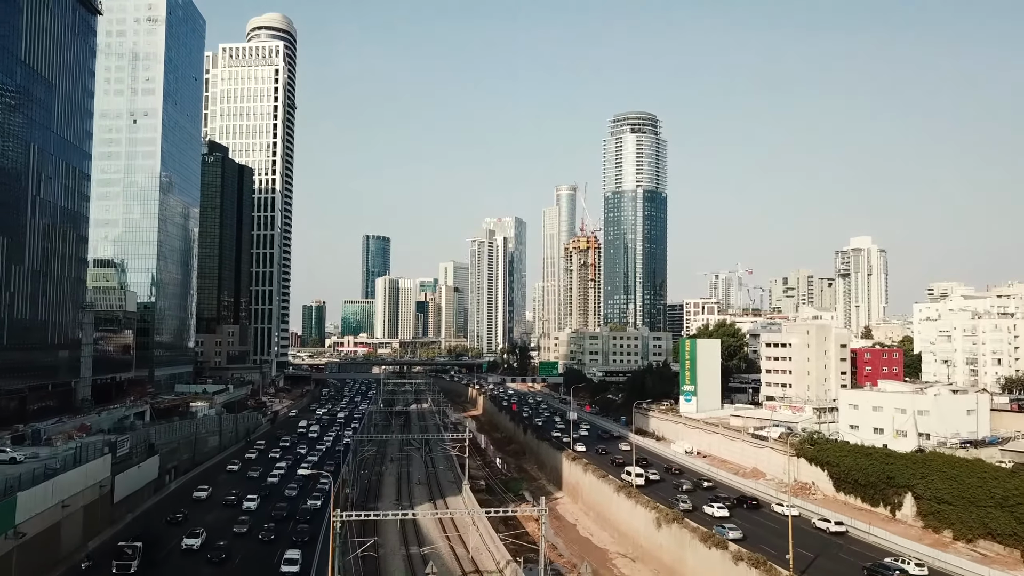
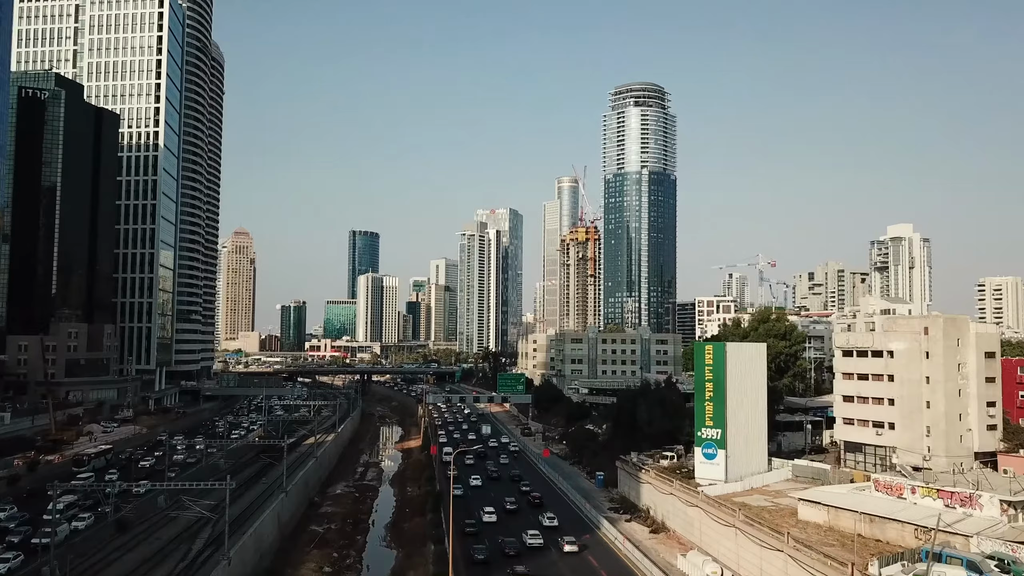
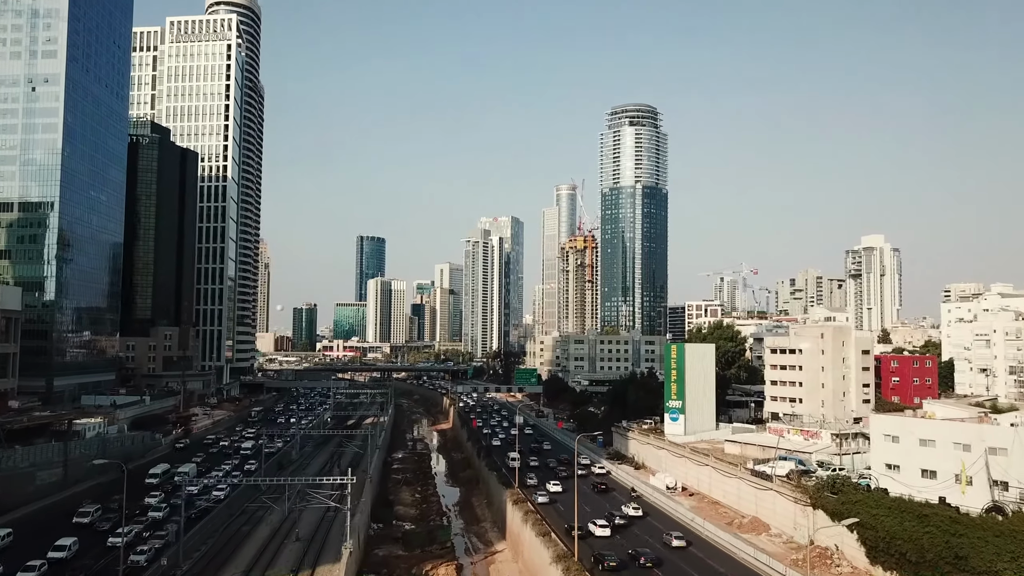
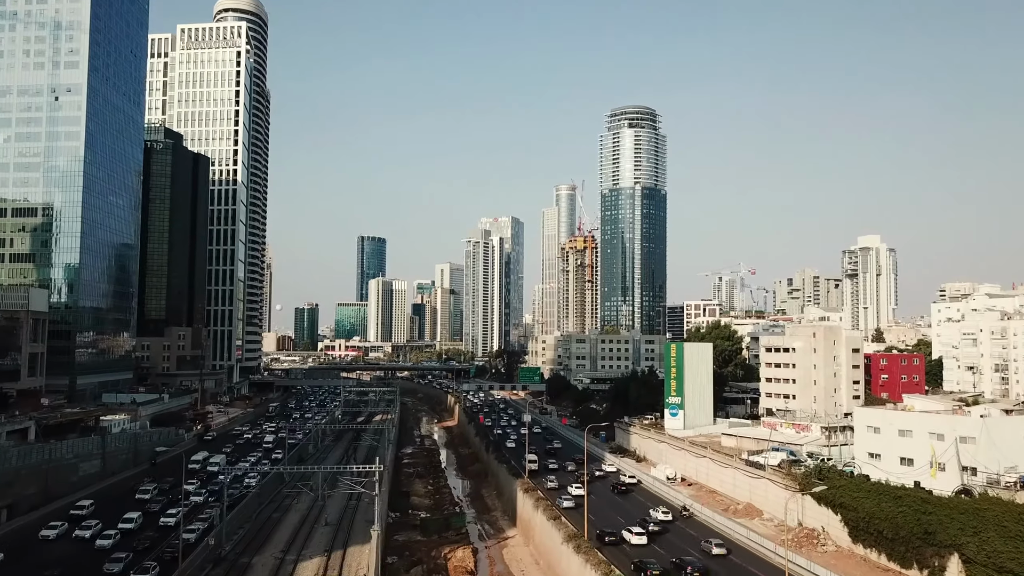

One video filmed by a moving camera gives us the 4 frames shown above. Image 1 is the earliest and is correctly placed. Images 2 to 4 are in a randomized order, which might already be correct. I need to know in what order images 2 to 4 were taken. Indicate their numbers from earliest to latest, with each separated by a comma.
4, 3, 2
